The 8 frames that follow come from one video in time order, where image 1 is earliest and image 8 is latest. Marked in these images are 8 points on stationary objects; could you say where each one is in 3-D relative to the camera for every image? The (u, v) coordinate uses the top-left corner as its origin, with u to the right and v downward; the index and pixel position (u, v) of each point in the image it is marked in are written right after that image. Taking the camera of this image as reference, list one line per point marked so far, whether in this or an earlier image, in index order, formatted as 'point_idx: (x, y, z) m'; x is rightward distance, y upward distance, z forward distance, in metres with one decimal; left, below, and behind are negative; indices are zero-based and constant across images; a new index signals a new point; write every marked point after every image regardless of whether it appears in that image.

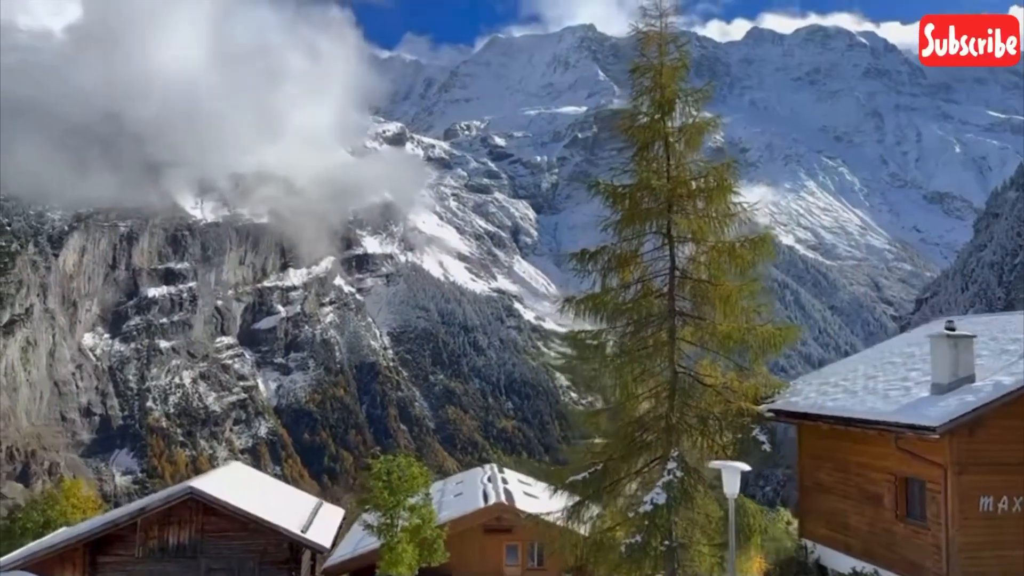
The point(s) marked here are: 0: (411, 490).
0: (-2.2, -5.1, +19.3) m
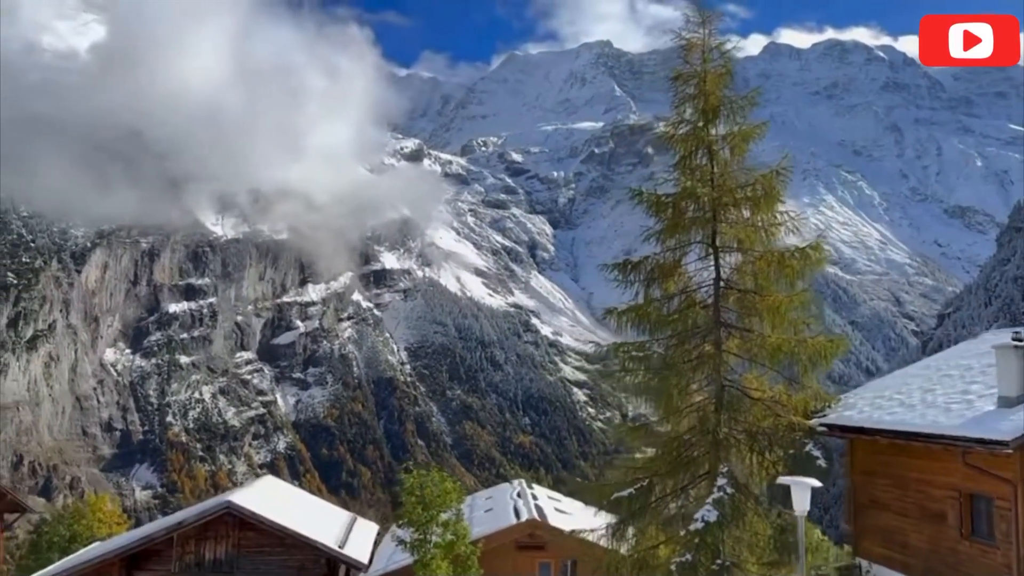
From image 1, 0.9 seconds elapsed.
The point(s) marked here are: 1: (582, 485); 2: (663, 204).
0: (-1.4, -5.4, +19.1) m
1: (+1.3, -3.3, +12.7) m
2: (+2.4, +1.3, +11.9) m
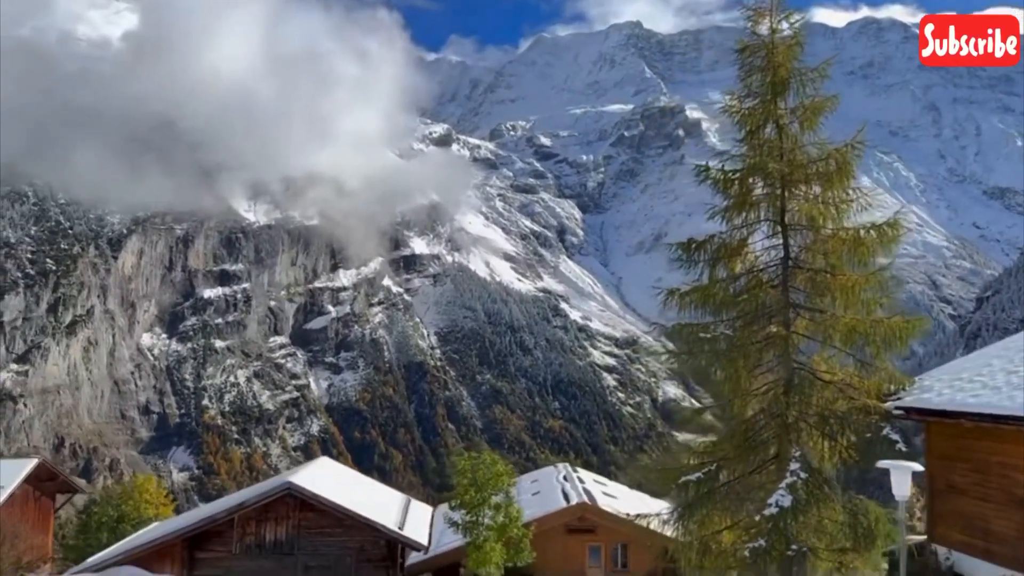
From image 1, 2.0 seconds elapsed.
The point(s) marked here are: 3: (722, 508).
0: (-0.2, -5.0, +19.0) m
1: (+2.3, -3.0, +12.5) m
2: (+3.3, +1.6, +11.6) m
3: (+3.2, -3.3, +11.4) m
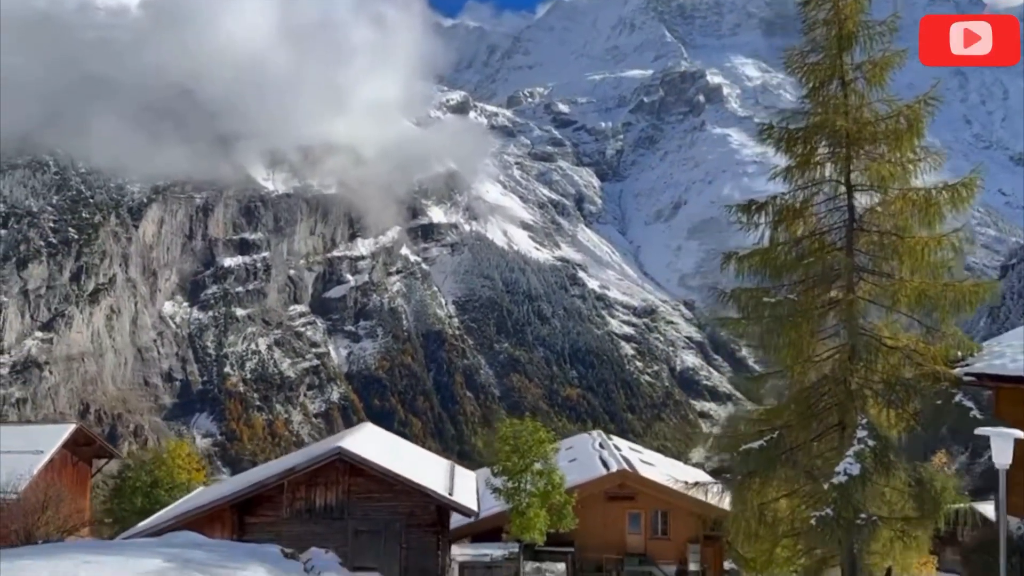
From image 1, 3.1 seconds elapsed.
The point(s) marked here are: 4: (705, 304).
0: (+0.8, -4.1, +18.9) m
1: (+3.1, -2.4, +12.3) m
2: (+4.1, +2.2, +11.1) m
3: (+3.9, -2.7, +11.2) m
4: (+3.1, -0.2, +12.5) m
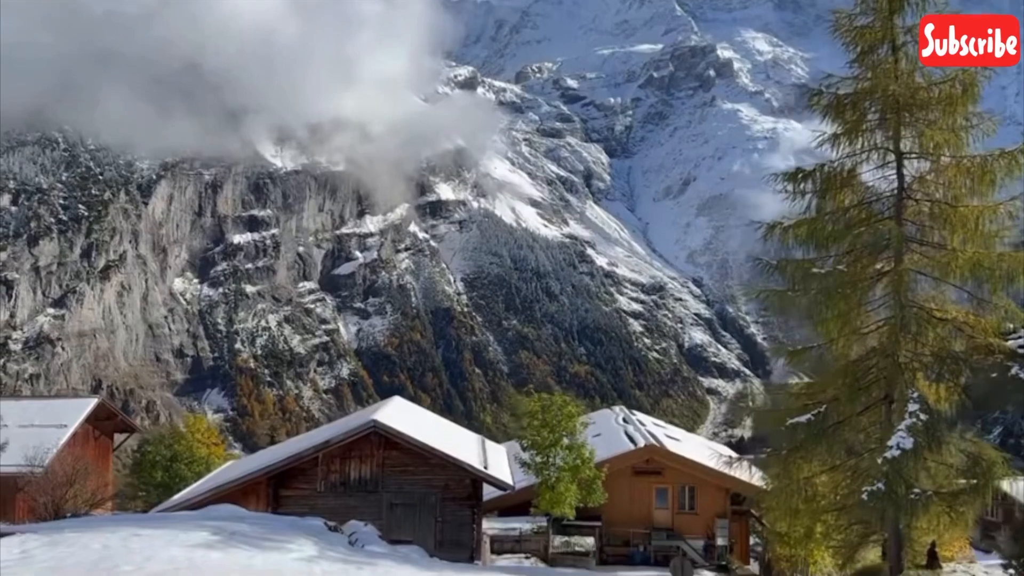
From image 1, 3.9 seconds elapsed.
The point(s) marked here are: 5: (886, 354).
0: (+1.4, -3.5, +18.8) m
1: (+3.7, -1.9, +12.1) m
2: (+4.7, +2.6, +10.8) m
3: (+4.5, -2.3, +11.0) m
4: (+3.7, +0.2, +12.2) m
5: (+5.2, -0.9, +10.6) m
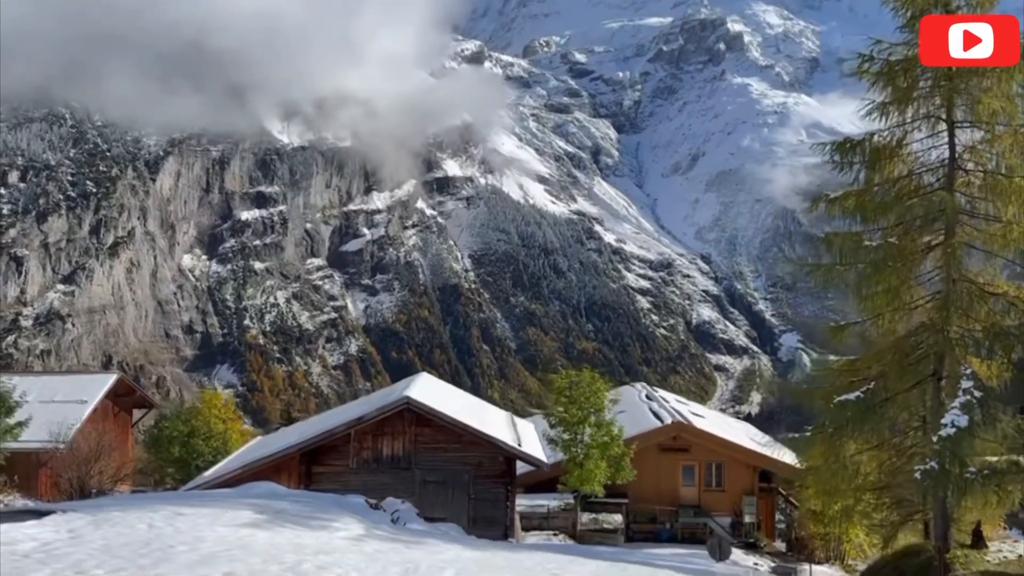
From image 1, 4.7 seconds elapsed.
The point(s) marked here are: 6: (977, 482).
0: (+2.0, -2.9, +18.6) m
1: (+4.2, -1.5, +11.8) m
2: (+5.2, +2.9, +10.4) m
3: (+5.0, -2.0, +10.7) m
4: (+4.3, +0.6, +11.9) m
5: (+5.7, -0.6, +10.3) m
6: (+6.0, -2.5, +10.0) m
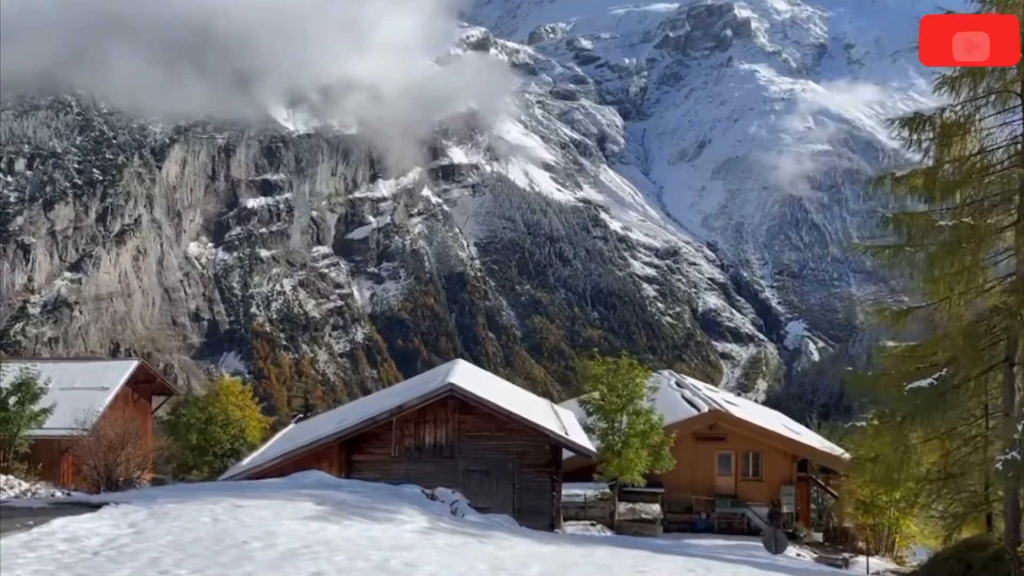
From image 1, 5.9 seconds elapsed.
0: (+2.8, -2.5, +18.2) m
1: (+4.9, -1.3, +11.4) m
2: (+5.9, +3.2, +9.9) m
3: (+5.7, -1.7, +10.3) m
4: (+5.0, +0.9, +11.5) m
5: (+6.4, -0.3, +9.9) m
6: (+6.7, -2.3, +9.6) m
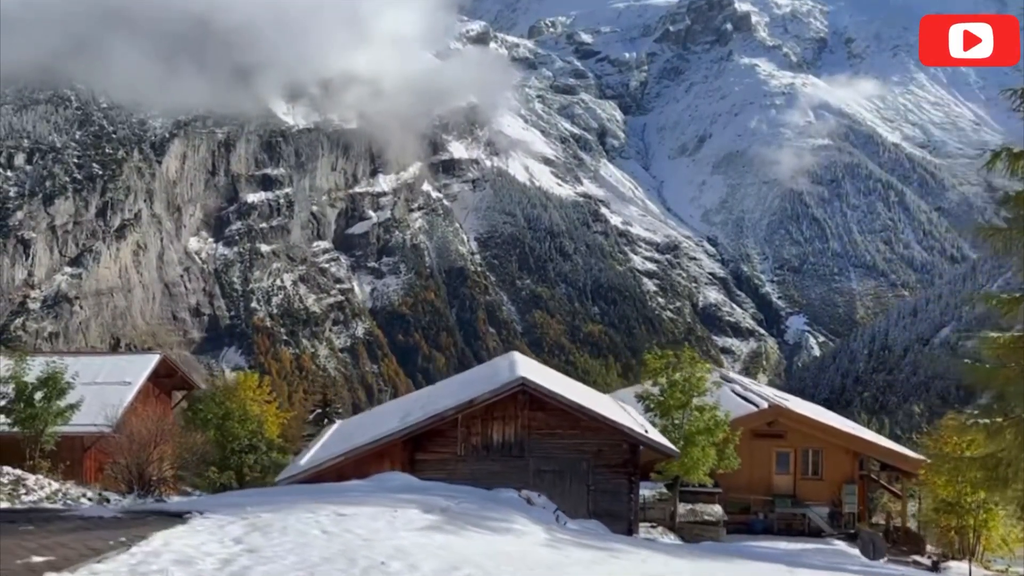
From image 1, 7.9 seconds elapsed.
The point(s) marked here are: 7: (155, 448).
0: (+3.8, -2.3, +17.4) m
1: (+6.0, -1.1, +10.6) m
2: (+6.9, +3.3, +9.1) m
3: (+6.8, -1.6, +9.6) m
4: (+6.0, +1.0, +10.7) m
5: (+7.5, -0.2, +9.1) m
6: (+7.7, -2.1, +8.8) m
7: (-9.3, -4.1, +19.6) m
